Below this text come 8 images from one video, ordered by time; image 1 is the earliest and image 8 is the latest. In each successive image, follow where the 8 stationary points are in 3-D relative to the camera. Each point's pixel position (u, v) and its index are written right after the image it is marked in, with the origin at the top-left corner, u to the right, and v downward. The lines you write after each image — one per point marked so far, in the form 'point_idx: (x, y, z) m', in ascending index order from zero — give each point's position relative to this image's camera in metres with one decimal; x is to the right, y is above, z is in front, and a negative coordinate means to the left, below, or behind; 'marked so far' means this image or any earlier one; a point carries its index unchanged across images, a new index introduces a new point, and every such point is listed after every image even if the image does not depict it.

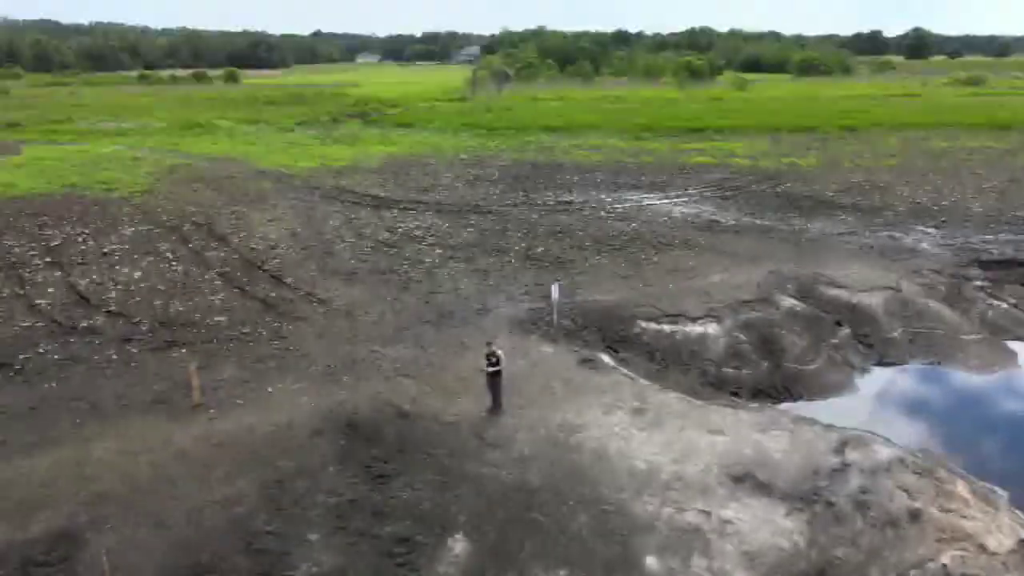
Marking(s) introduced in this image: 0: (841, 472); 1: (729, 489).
0: (+5.1, -2.9, +11.6) m
1: (+3.2, -3.0, +11.1) m
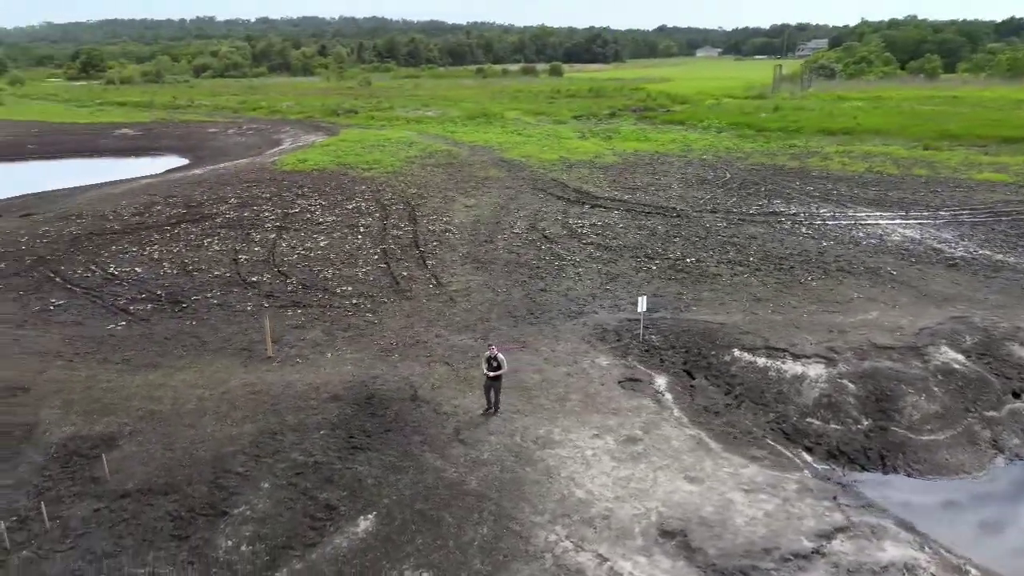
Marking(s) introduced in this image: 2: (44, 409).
0: (+3.8, -3.5, +9.7) m
1: (+1.8, -3.4, +9.9) m
2: (-9.2, -2.4, +14.2) m
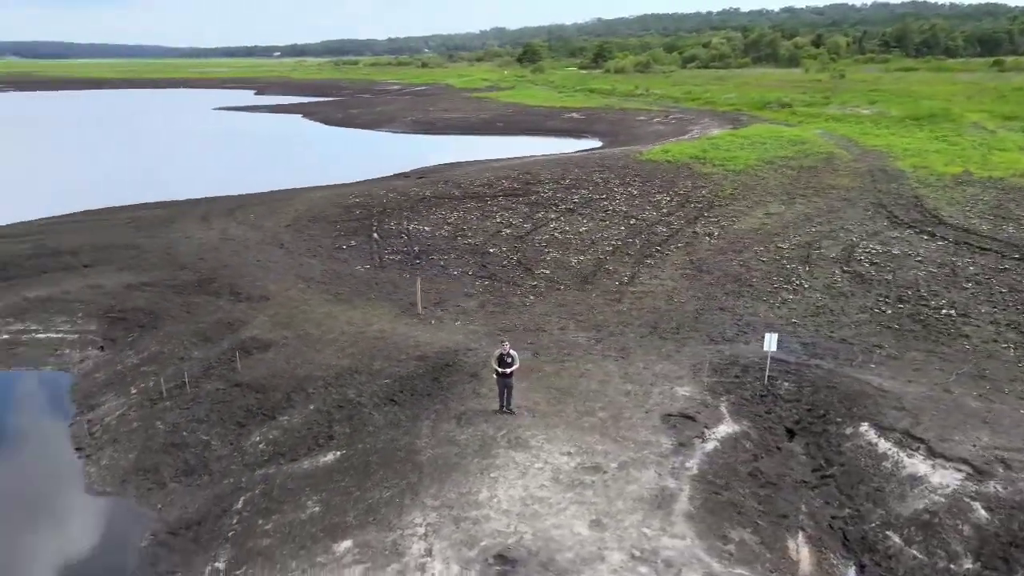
0: (+0.9, -4.0, +8.4) m
1: (-0.5, -3.6, +9.7) m
2: (-6.7, -0.8, +19.4) m
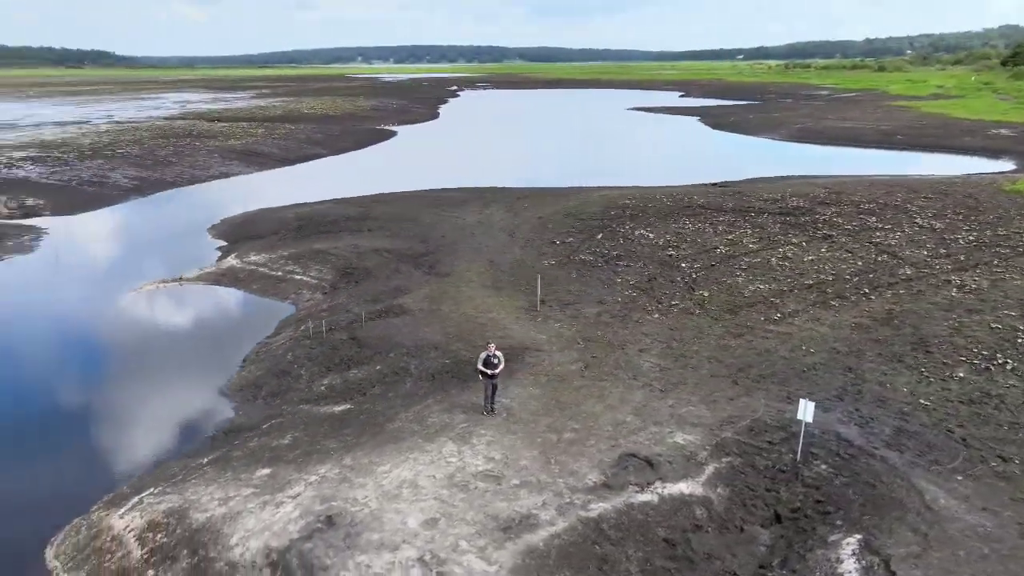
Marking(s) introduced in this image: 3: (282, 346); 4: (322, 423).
0: (-2.5, -3.9, +9.1) m
1: (-2.9, -3.3, +10.9) m
2: (-2.6, -0.1, +22.3) m
3: (-6.2, -1.6, +19.7) m
4: (-3.7, -2.6, +14.2) m
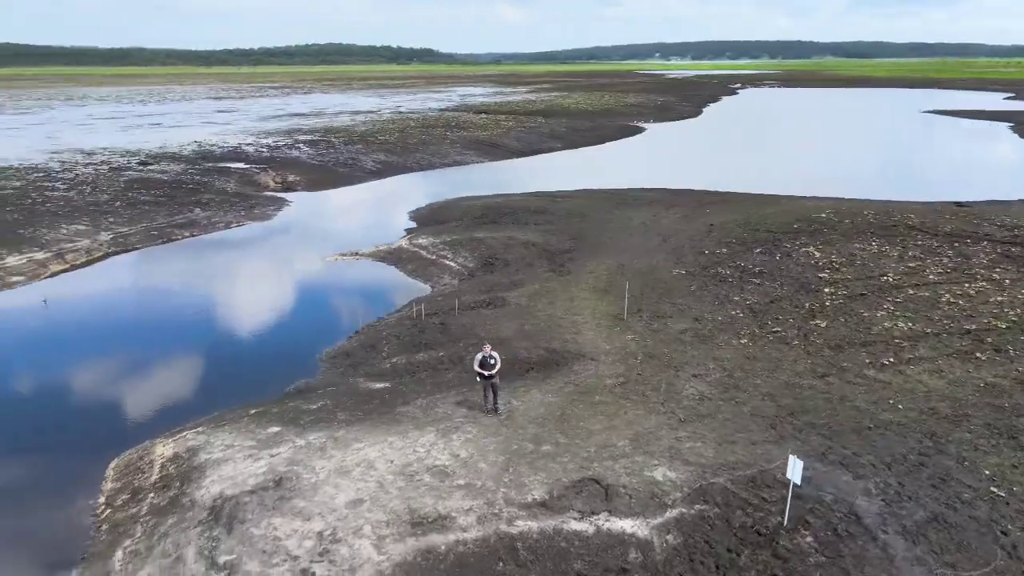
0: (-4.1, -3.6, +10.1) m
1: (-3.8, -3.0, +11.9) m
2: (+0.8, 0.0, +22.4) m
3: (-3.6, -1.0, +21.2) m
4: (-3.3, -2.3, +15.3) m
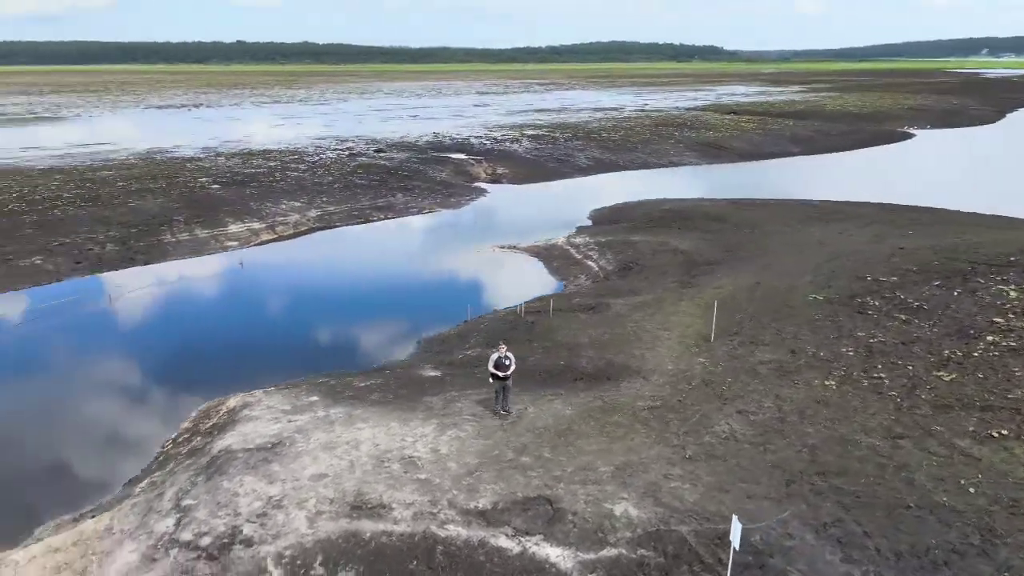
0: (-5.0, -3.2, +11.4) m
1: (-4.1, -2.6, +13.1) m
2: (+4.0, -0.3, +21.4) m
3: (-0.6, -0.9, +21.7) m
4: (-2.4, -2.0, +16.0) m
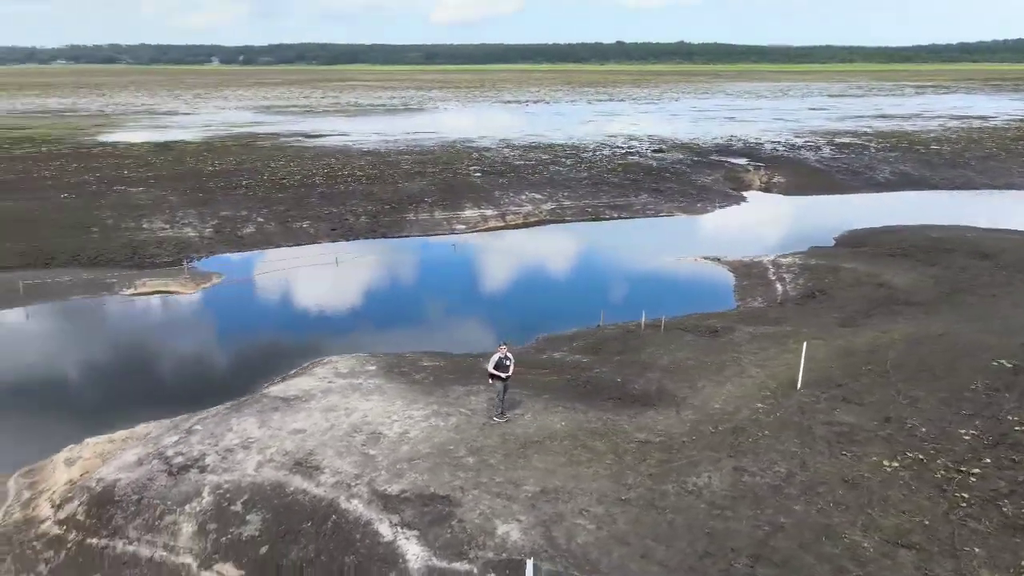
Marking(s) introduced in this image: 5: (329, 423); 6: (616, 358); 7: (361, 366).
0: (-5.7, -2.5, +13.7) m
1: (-4.1, -2.1, +14.8) m
2: (+7.0, -1.1, +18.7) m
3: (+3.0, -1.1, +21.1) m
4: (-1.3, -1.8, +16.7) m
5: (-3.3, -2.5, +13.4) m
6: (+2.4, -1.6, +17.3) m
7: (-3.4, -1.8, +16.7) m
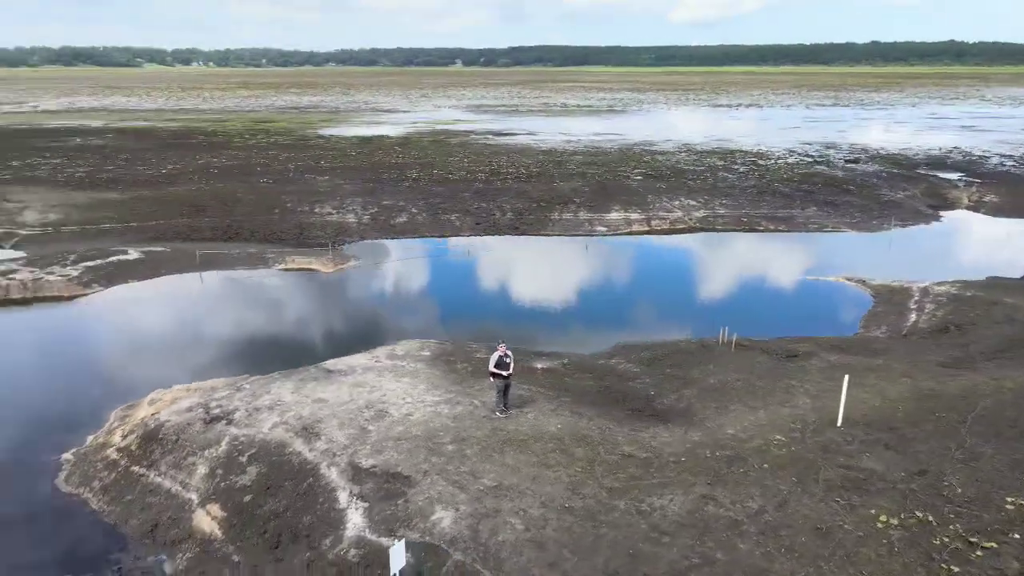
0: (-5.4, -2.0, +15.5) m
1: (-3.5, -1.8, +16.1) m
2: (+8.3, -1.7, +16.8) m
3: (+5.1, -1.4, +20.1) m
4: (-0.2, -1.7, +17.2) m
5: (-3.2, -2.2, +14.5) m
6: (+3.5, -1.8, +16.7) m
7: (-2.3, -1.5, +17.8) m
